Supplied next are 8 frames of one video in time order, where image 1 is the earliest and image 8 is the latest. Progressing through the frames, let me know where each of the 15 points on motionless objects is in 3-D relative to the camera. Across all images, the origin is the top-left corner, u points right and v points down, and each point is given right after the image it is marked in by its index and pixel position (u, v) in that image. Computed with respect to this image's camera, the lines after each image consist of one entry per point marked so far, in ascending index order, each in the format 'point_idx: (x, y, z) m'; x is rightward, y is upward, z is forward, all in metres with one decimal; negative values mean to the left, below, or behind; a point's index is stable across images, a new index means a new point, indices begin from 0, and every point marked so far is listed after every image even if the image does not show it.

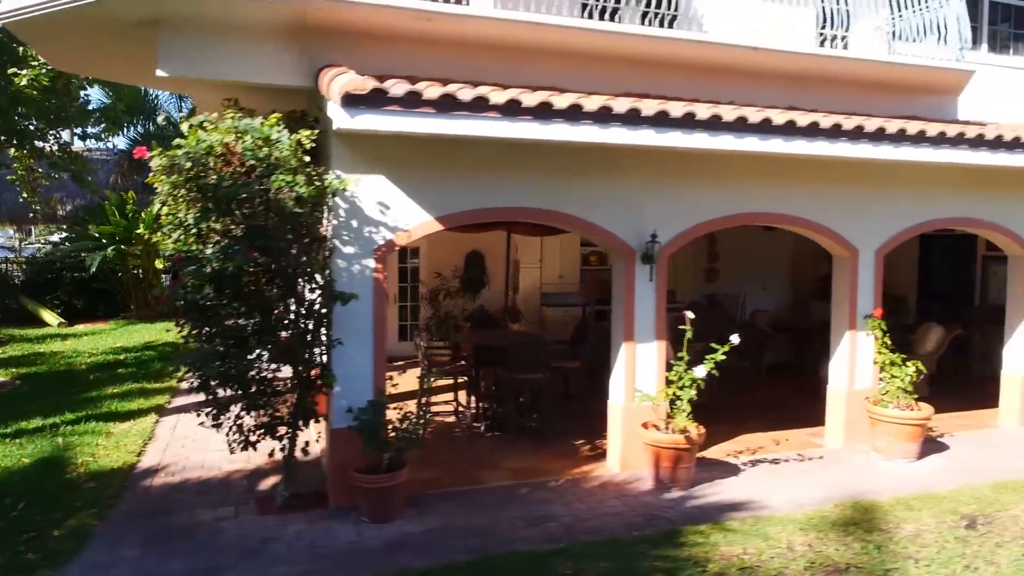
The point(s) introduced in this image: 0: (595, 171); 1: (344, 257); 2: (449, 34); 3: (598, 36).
0: (+0.8, +1.1, +6.9) m
1: (-1.4, +0.3, +6.2) m
2: (-0.6, +2.2, +6.5) m
3: (+0.8, +2.3, +6.8) m
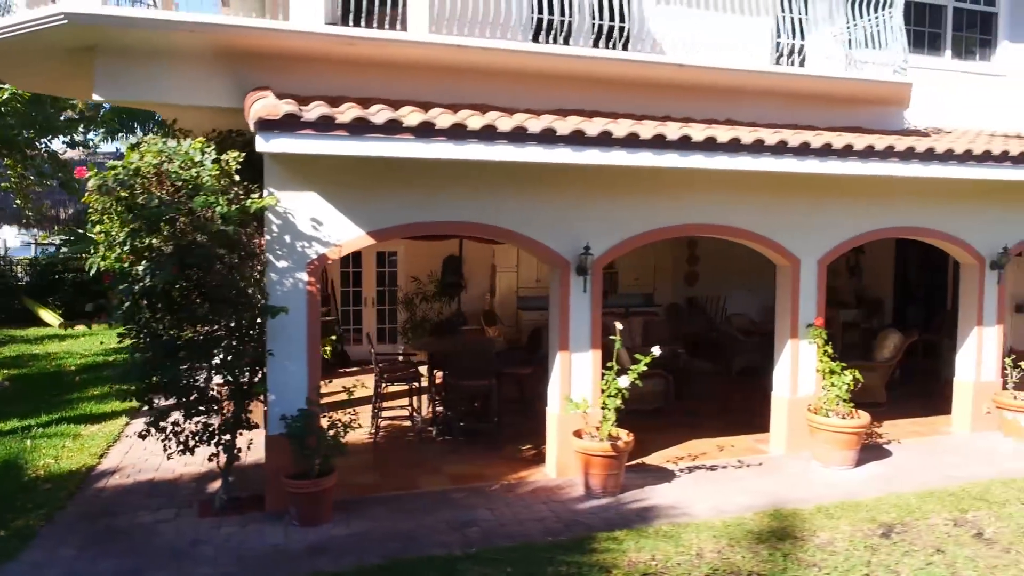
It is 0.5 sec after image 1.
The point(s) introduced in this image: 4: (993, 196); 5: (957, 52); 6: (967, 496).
0: (+0.2, +1.0, +7.1) m
1: (-2.1, +0.2, +6.4) m
2: (-1.2, +2.1, +6.7) m
3: (+0.2, +2.2, +7.0) m
4: (+5.8, +1.1, +8.9) m
5: (+6.7, +3.5, +11.0) m
6: (+4.3, -2.0, +7.0) m
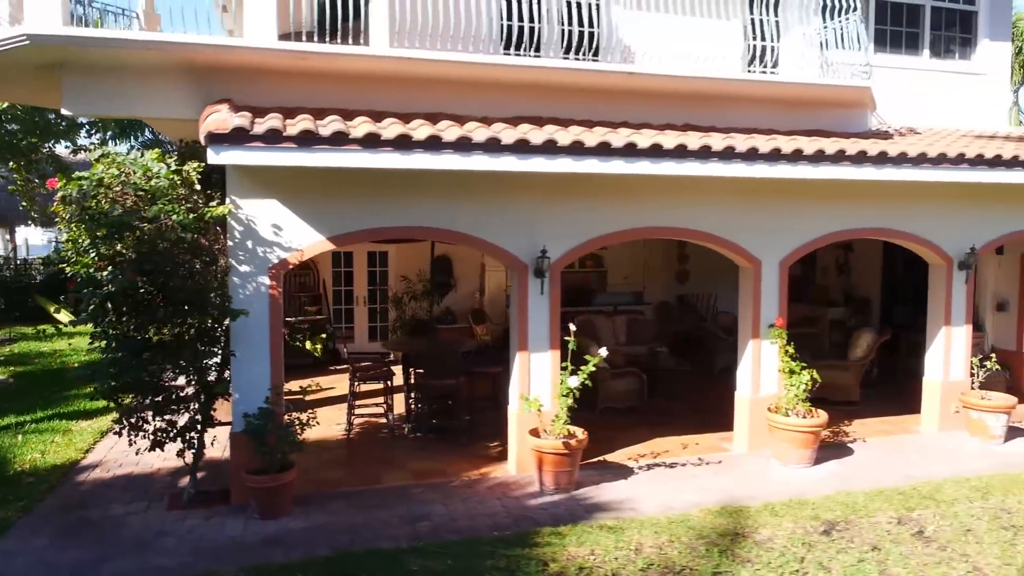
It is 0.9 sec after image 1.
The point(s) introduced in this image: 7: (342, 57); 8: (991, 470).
0: (-0.3, +1.0, +7.4) m
1: (-2.5, +0.1, +6.7) m
2: (-1.7, +2.0, +6.9) m
3: (-0.3, +2.2, +7.2) m
4: (+5.4, +1.1, +8.9) m
5: (+6.3, +3.5, +11.0) m
6: (+3.9, -2.0, +7.1) m
7: (-1.6, +2.1, +6.7) m
8: (+5.1, -1.9, +7.9) m
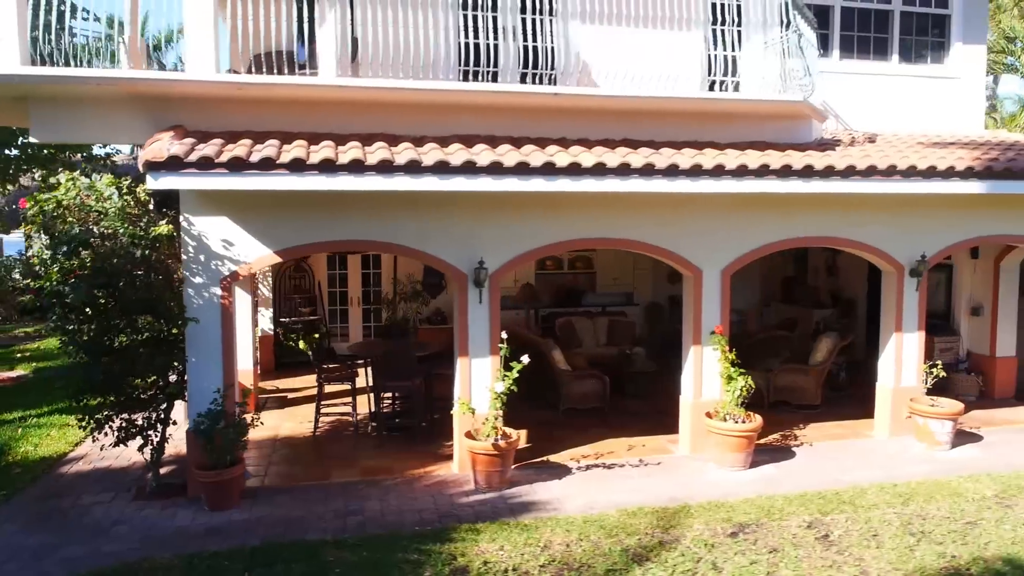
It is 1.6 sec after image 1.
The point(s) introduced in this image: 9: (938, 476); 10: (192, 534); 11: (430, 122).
0: (-0.9, +0.9, +7.8) m
1: (-3.2, 0.0, +7.3) m
2: (-2.3, +1.9, +7.5) m
3: (-0.9, +2.1, +7.7) m
4: (+4.8, +1.0, +9.0) m
5: (+5.9, +3.5, +11.0) m
6: (+3.2, -2.1, +7.3) m
7: (-2.3, +2.0, +7.2) m
8: (+4.5, -2.0, +8.0) m
9: (+4.6, -2.1, +8.0) m
10: (-2.9, -2.2, +6.6) m
11: (-0.9, +1.8, +8.0) m
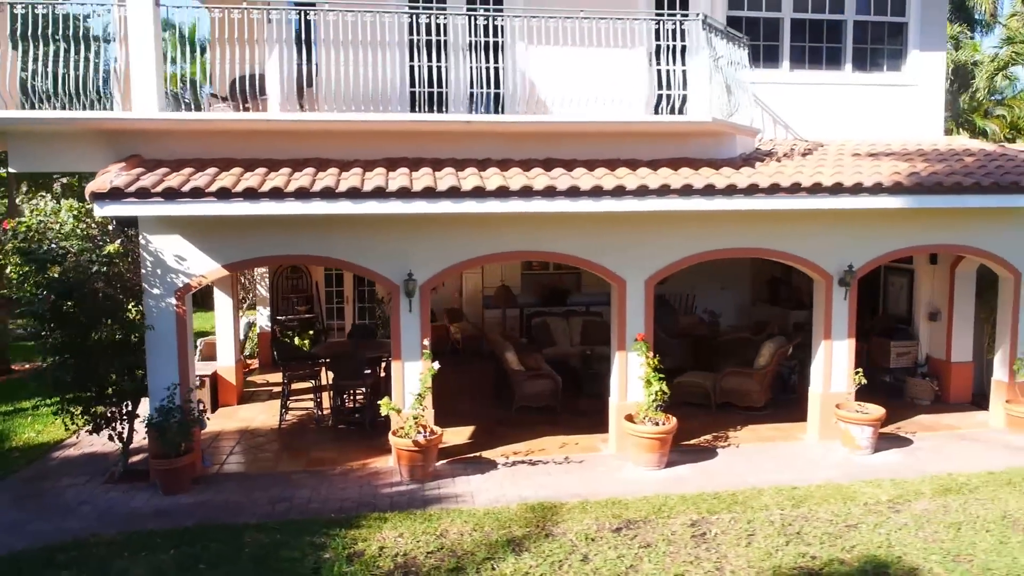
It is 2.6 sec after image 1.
0: (-1.8, +0.7, +8.6) m
1: (-4.1, -0.1, +8.3) m
2: (-3.2, +1.8, +8.3) m
3: (-1.8, +1.9, +8.4) m
4: (+4.0, +0.9, +9.3) m
5: (+5.3, +3.4, +11.1) m
6: (+2.3, -2.2, +7.8) m
7: (-3.2, +1.9, +8.1) m
8: (+3.6, -2.2, +8.4) m
9: (+3.8, -2.2, +8.4) m
10: (-3.9, -2.4, +7.6) m
11: (-1.7, +1.7, +8.8) m
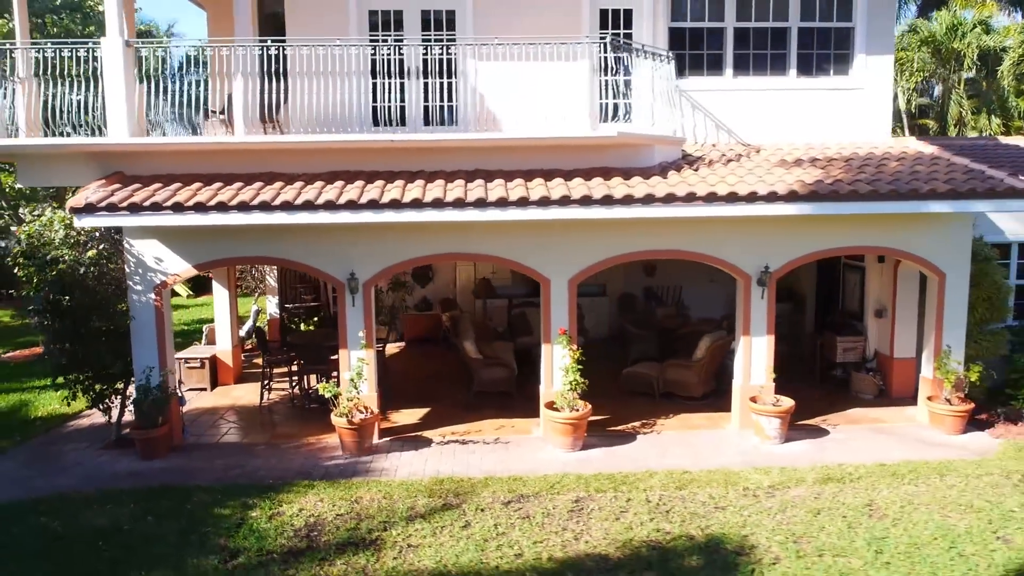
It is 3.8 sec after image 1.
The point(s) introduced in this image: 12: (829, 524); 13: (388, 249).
0: (-2.7, +0.8, +9.7) m
1: (-5.0, -0.1, +9.7) m
2: (-4.2, +1.9, +9.6) m
3: (-2.7, +2.0, +9.6) m
4: (+3.2, +0.9, +9.9) m
5: (+4.6, +3.4, +11.5) m
6: (+1.3, -2.3, +8.6) m
7: (-4.1, +1.9, +9.4) m
8: (+2.6, -2.2, +9.1) m
9: (+2.8, -2.2, +9.0) m
10: (-4.9, -2.3, +9.1) m
11: (-2.6, +1.7, +9.9) m
12: (+3.3, -2.4, +7.6) m
13: (-1.7, +0.5, +9.8) m
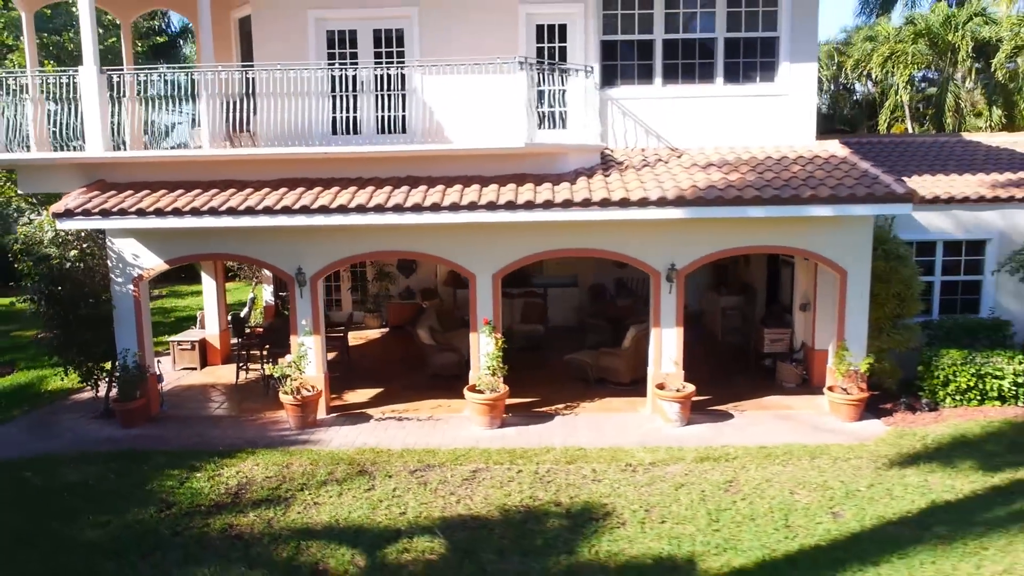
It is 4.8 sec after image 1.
0: (-3.8, +0.9, +11.1) m
1: (-6.1, +0.1, +11.3) m
2: (-5.2, +2.0, +11.0) m
3: (-3.8, +2.1, +10.9) m
4: (+2.1, +0.9, +10.7) m
5: (+3.7, +3.5, +12.2) m
6: (+0.1, -2.2, +9.7) m
7: (-5.2, +2.0, +10.8) m
8: (+1.5, -2.1, +10.1) m
9: (+1.6, -2.2, +10.0) m
10: (-6.0, -2.2, +10.7) m
11: (-3.7, +1.8, +11.2) m
12: (+2.0, -2.4, +8.5) m
13: (-2.7, +0.6, +11.1) m
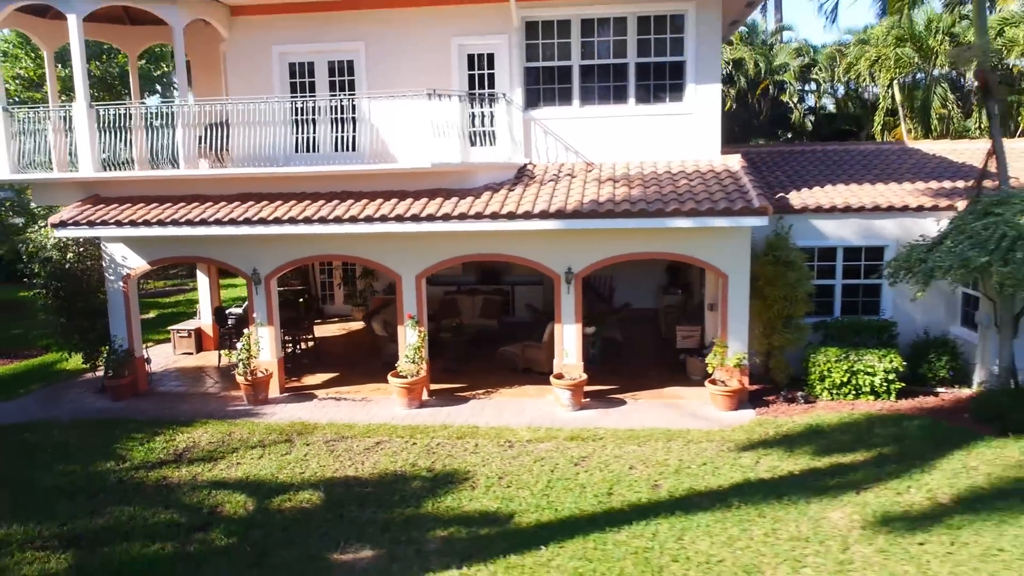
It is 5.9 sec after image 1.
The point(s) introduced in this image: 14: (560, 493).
0: (-5.1, +0.9, +13.1) m
1: (-7.4, +0.1, +13.5) m
2: (-6.6, +2.0, +13.2) m
3: (-5.2, +2.1, +12.9) m
4: (+0.7, +0.9, +12.2) m
5: (+2.4, +3.5, +13.5) m
6: (-1.4, -2.2, +11.4) m
7: (-6.6, +2.0, +12.9) m
8: (0.0, -2.2, +11.6) m
9: (+0.1, -2.2, +11.6) m
10: (-7.4, -2.2, +12.9) m
11: (-5.0, +1.9, +13.3) m
12: (+0.4, -2.5, +10.1) m
13: (-4.1, +0.7, +13.0) m
14: (+0.6, -2.6, +9.3) m
